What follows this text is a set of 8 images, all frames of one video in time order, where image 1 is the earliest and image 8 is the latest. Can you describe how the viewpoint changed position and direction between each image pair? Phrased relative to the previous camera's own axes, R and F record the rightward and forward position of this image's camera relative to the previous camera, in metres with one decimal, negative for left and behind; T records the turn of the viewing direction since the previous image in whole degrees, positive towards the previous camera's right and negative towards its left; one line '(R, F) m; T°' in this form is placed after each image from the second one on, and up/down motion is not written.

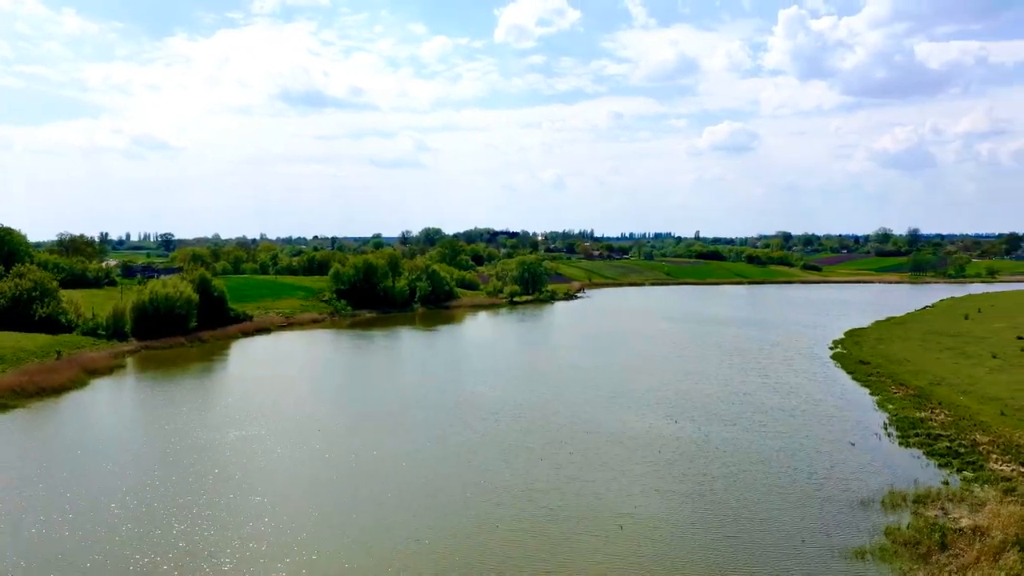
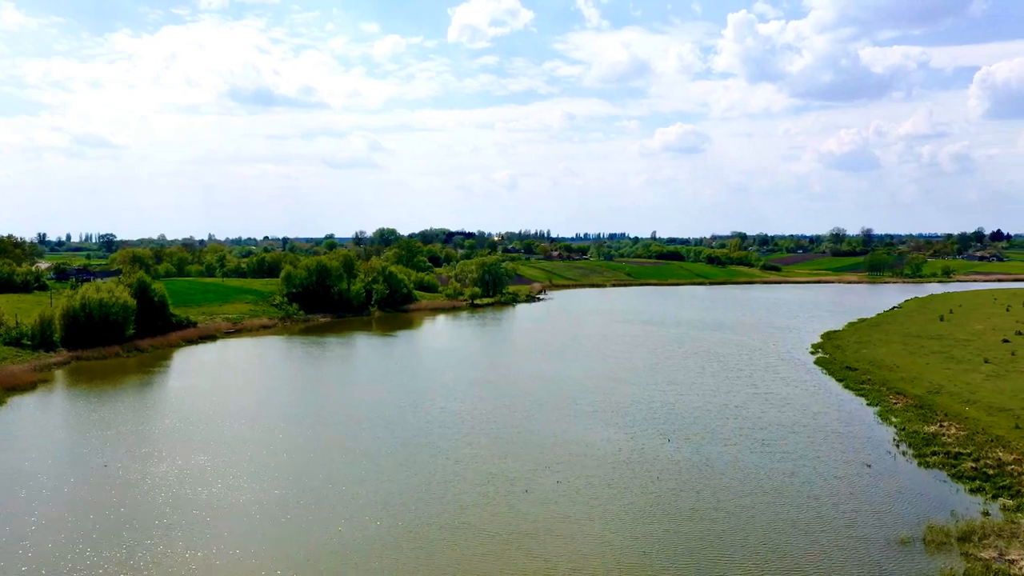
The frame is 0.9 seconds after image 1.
(-0.6, +2.8) m; +3°
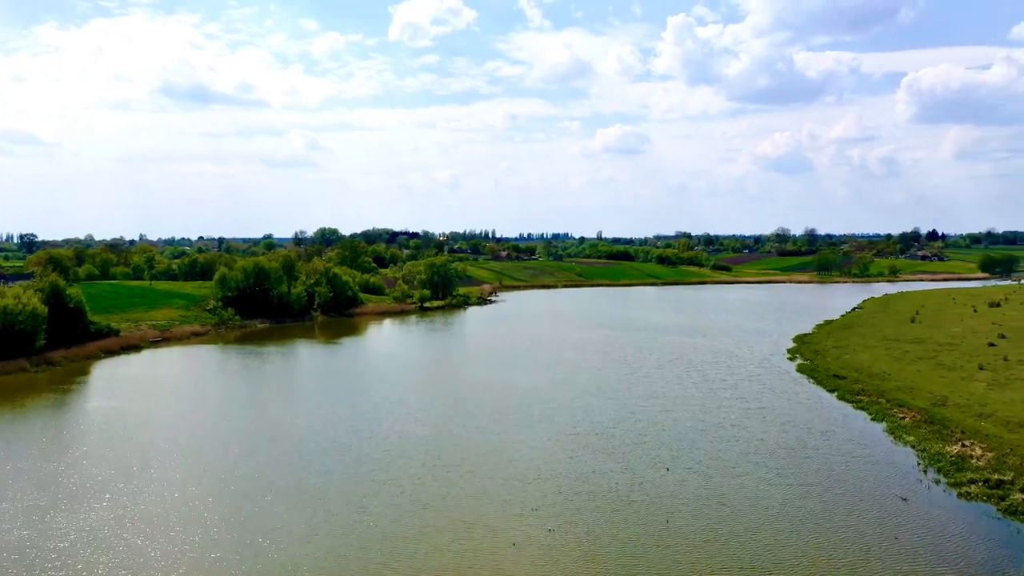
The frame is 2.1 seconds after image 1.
(-0.8, +3.5) m; +4°
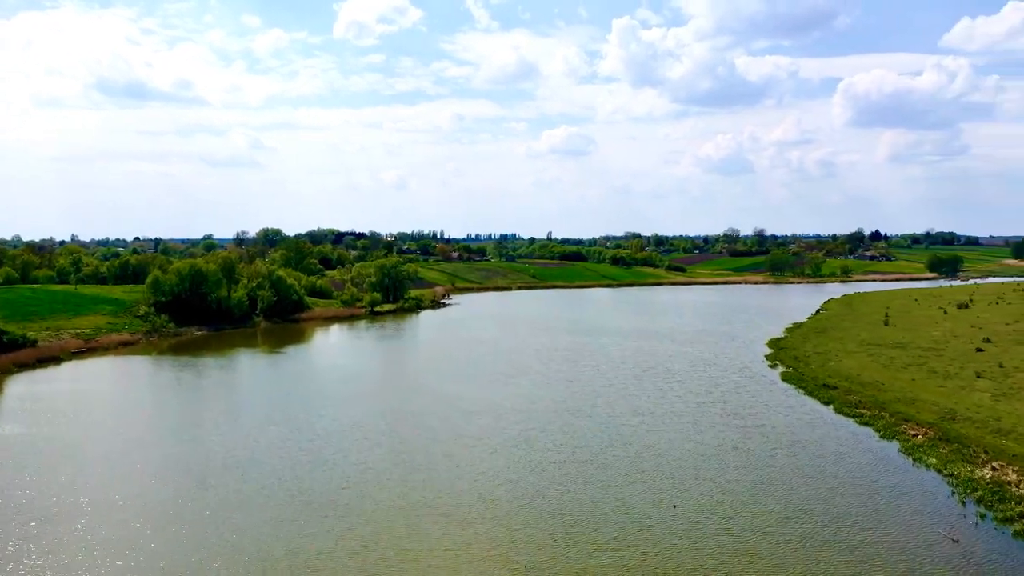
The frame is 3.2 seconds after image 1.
(-0.7, +3.2) m; +4°
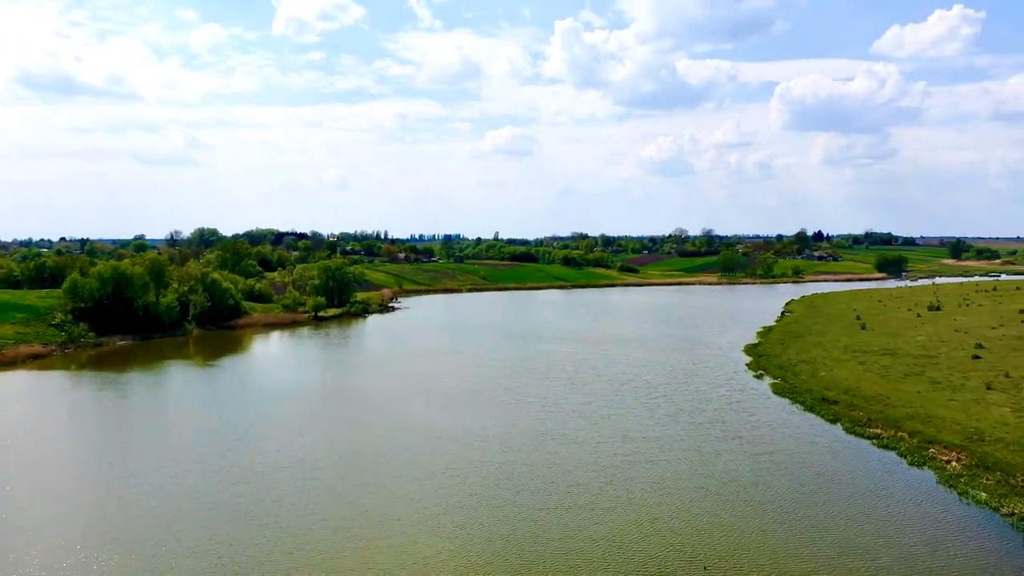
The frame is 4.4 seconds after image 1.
(-0.8, +3.7) m; +4°
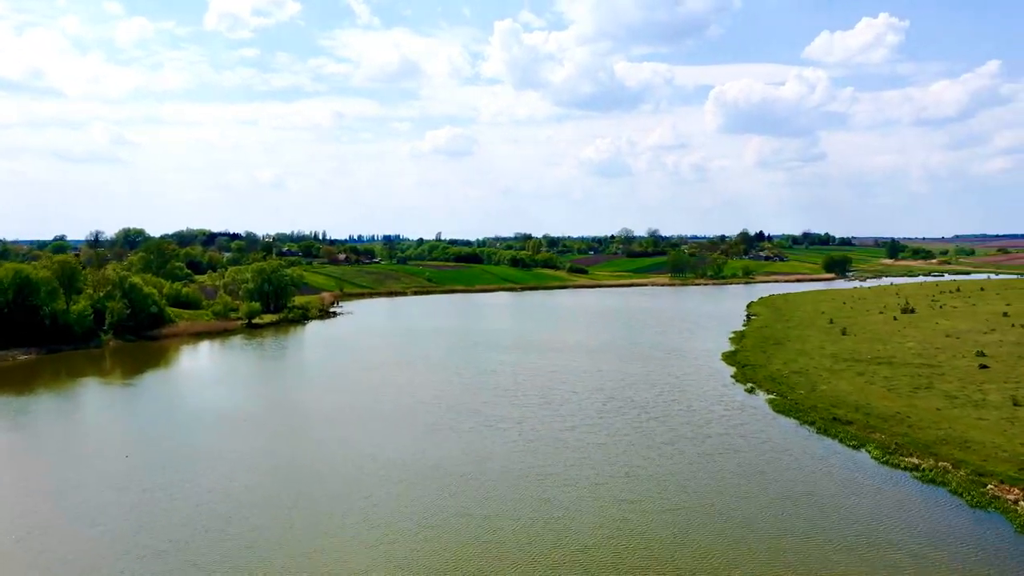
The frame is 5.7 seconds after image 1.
(-0.9, +4.2) m; +4°
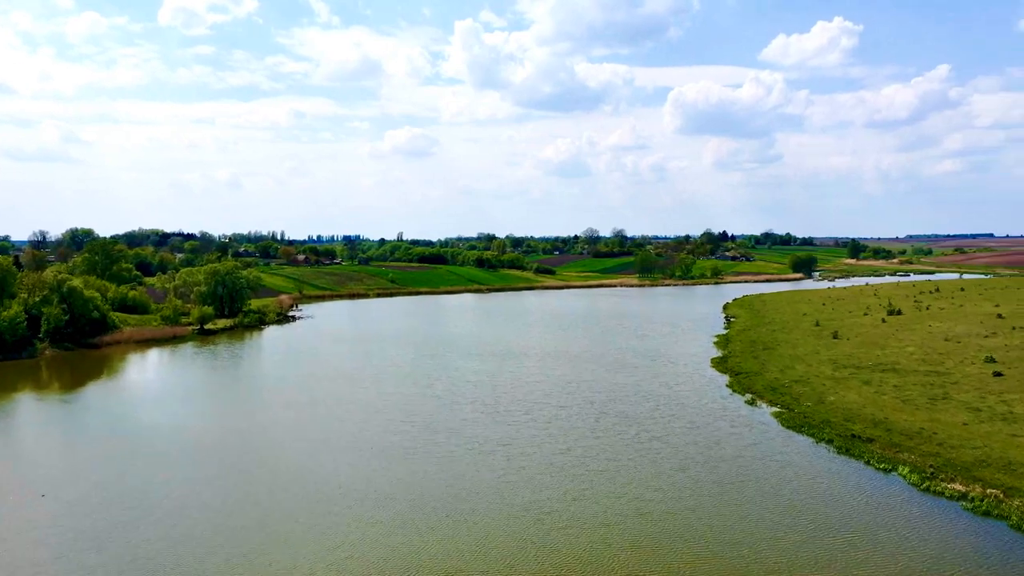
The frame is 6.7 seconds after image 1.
(-0.7, +2.9) m; +3°
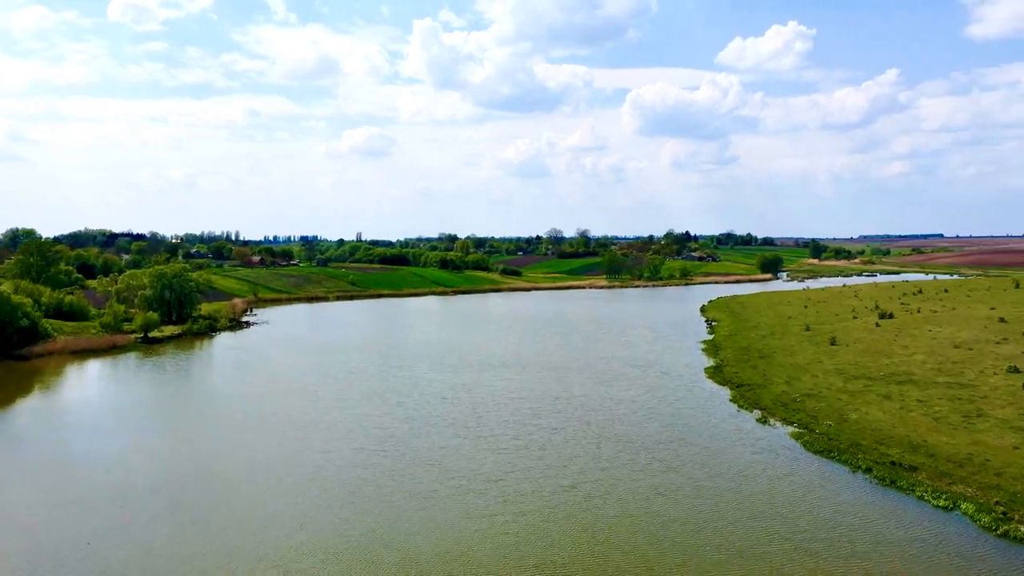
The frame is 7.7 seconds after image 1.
(-0.8, +3.4) m; +3°
